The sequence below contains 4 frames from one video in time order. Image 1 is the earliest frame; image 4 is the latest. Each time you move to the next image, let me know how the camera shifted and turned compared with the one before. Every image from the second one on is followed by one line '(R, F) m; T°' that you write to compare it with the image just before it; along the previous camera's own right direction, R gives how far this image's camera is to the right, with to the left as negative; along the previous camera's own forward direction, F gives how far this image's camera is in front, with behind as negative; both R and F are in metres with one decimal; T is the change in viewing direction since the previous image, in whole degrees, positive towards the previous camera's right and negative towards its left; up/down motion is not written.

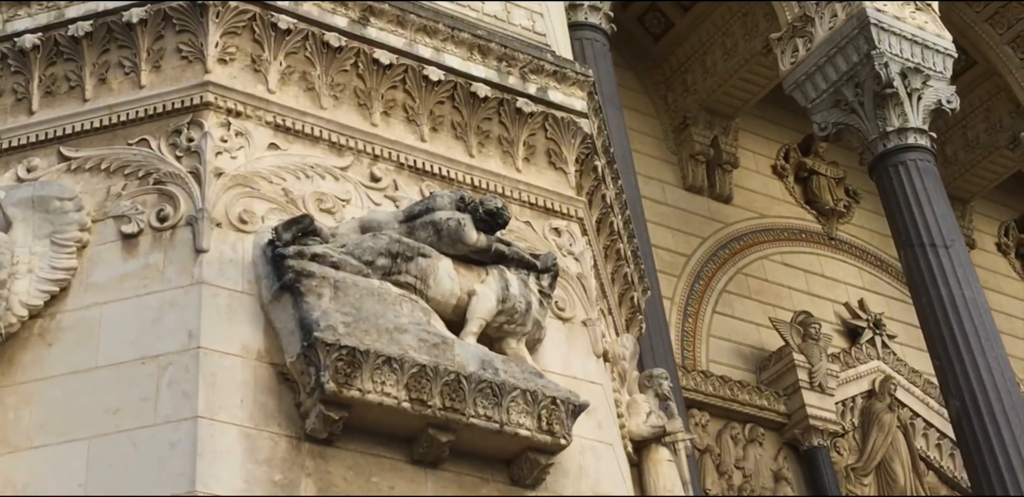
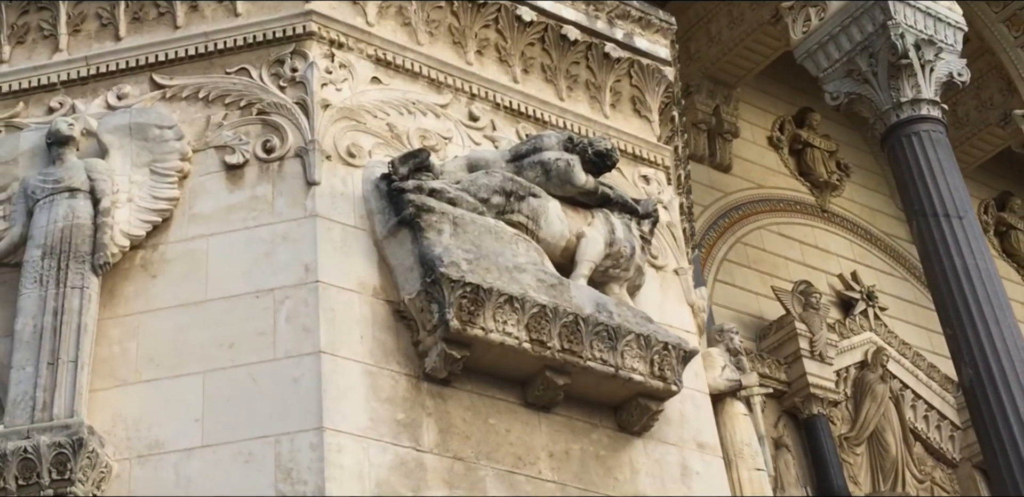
(-0.8, +0.2) m; +2°
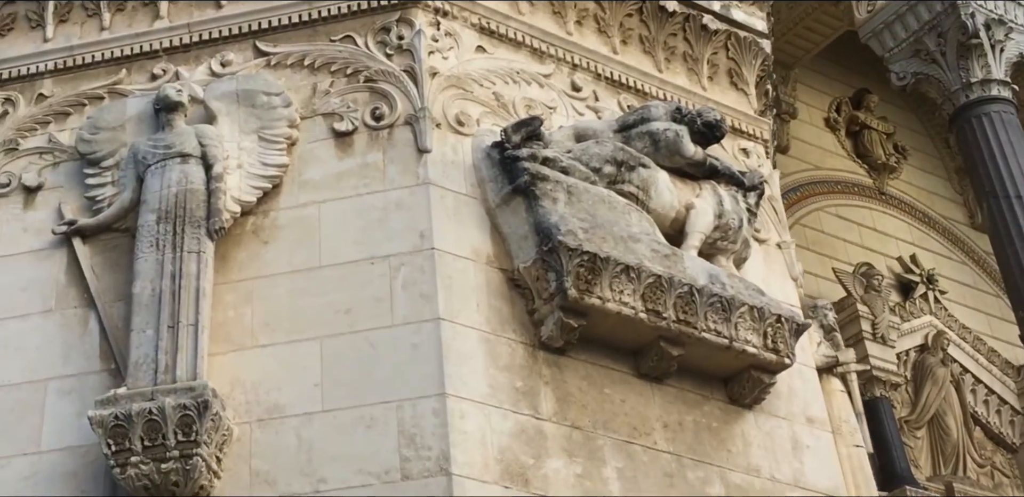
(-0.4, 0.0) m; -1°
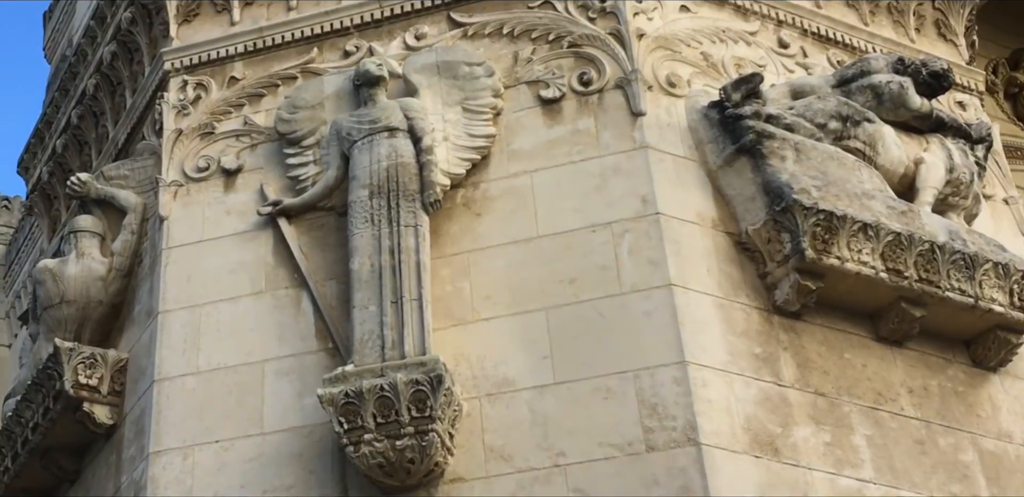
(-0.5, +0.2) m; -5°
